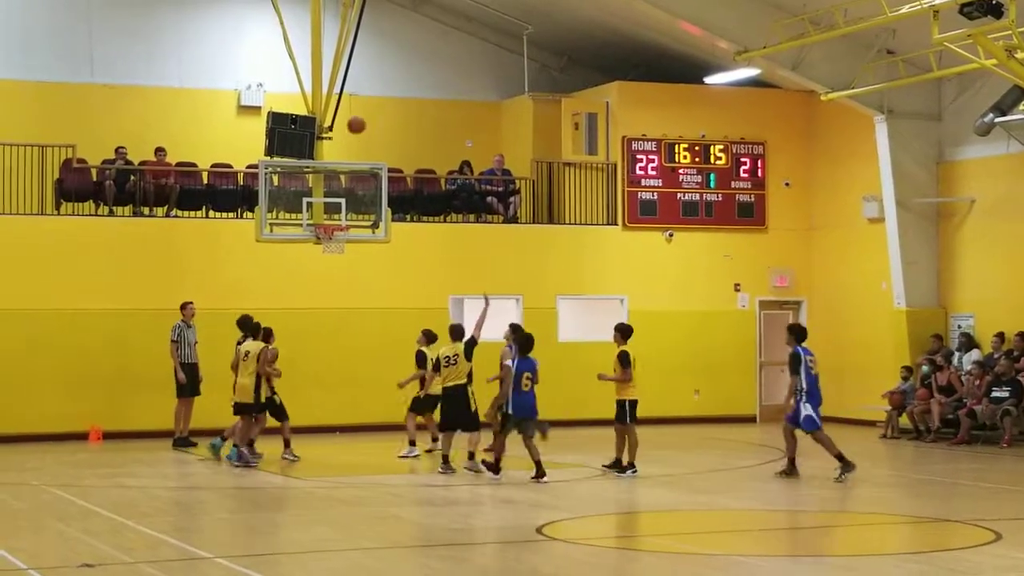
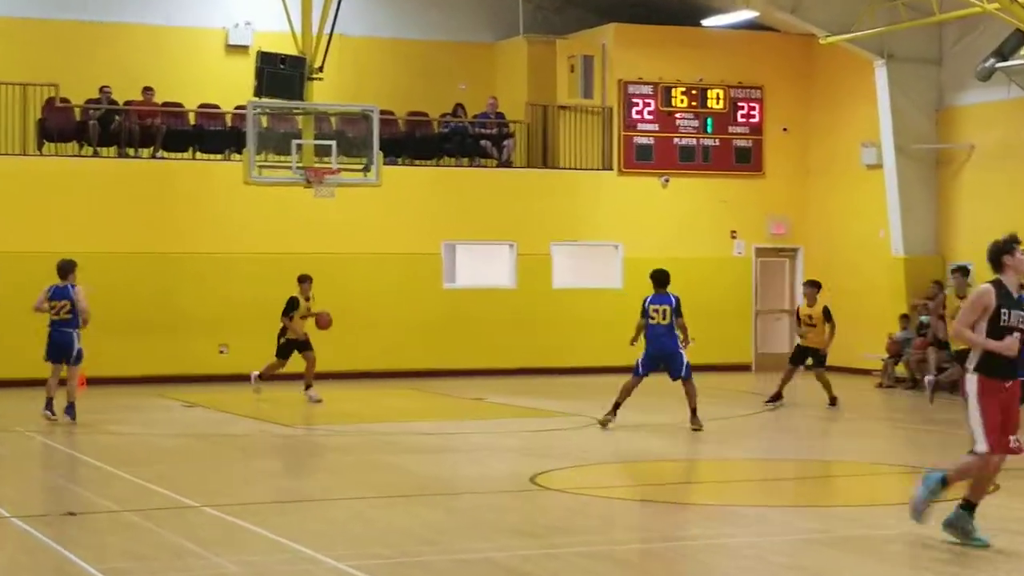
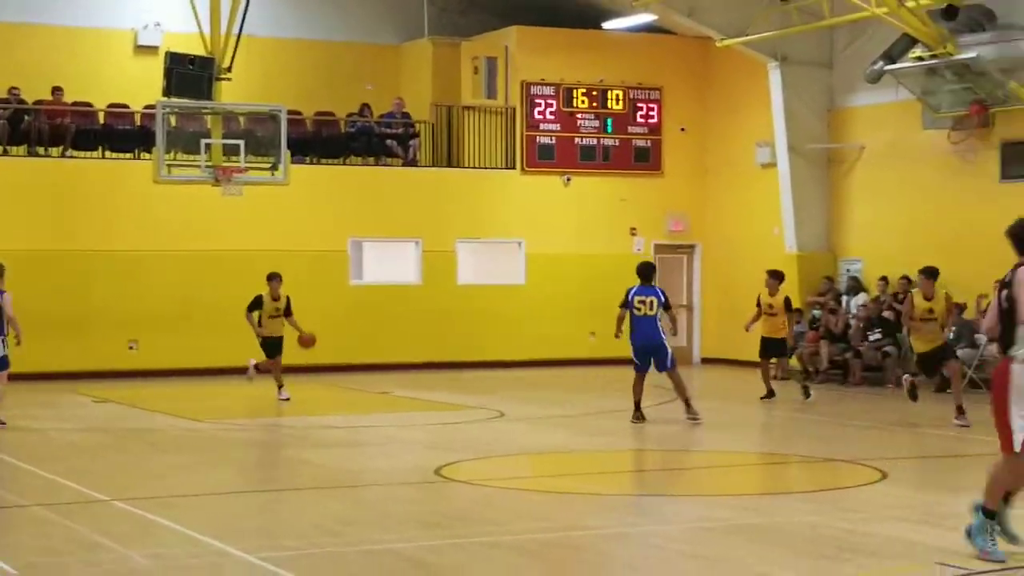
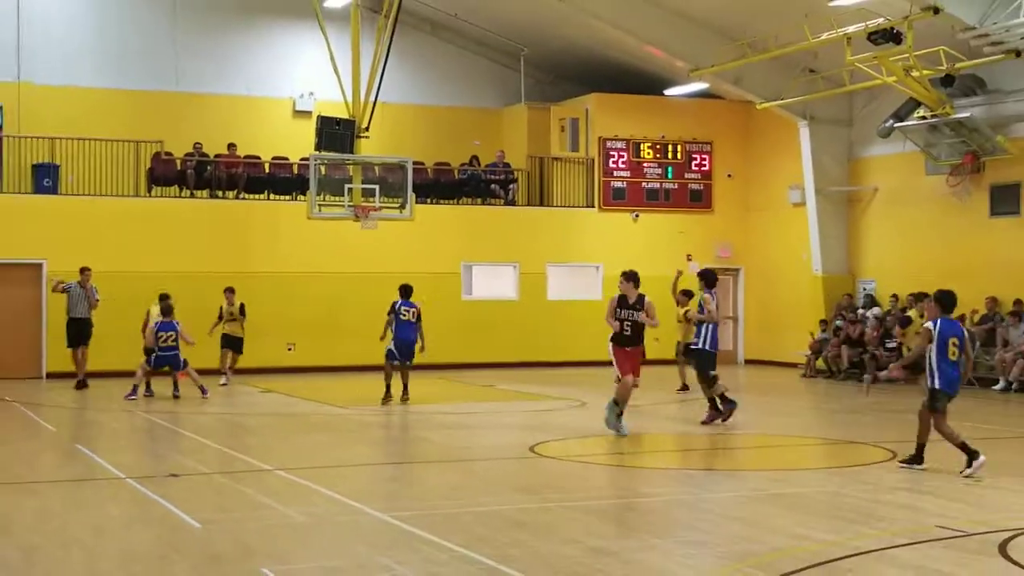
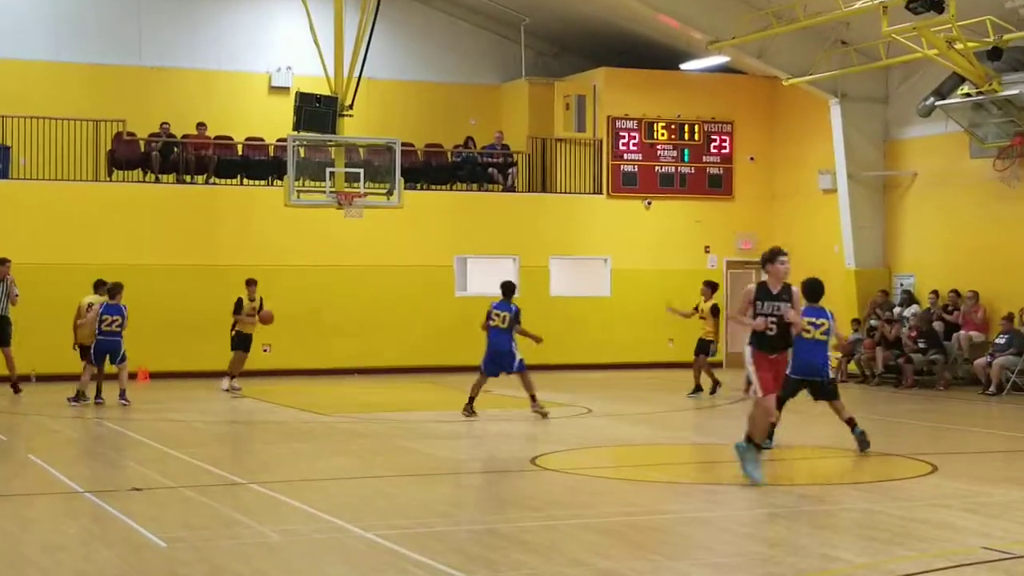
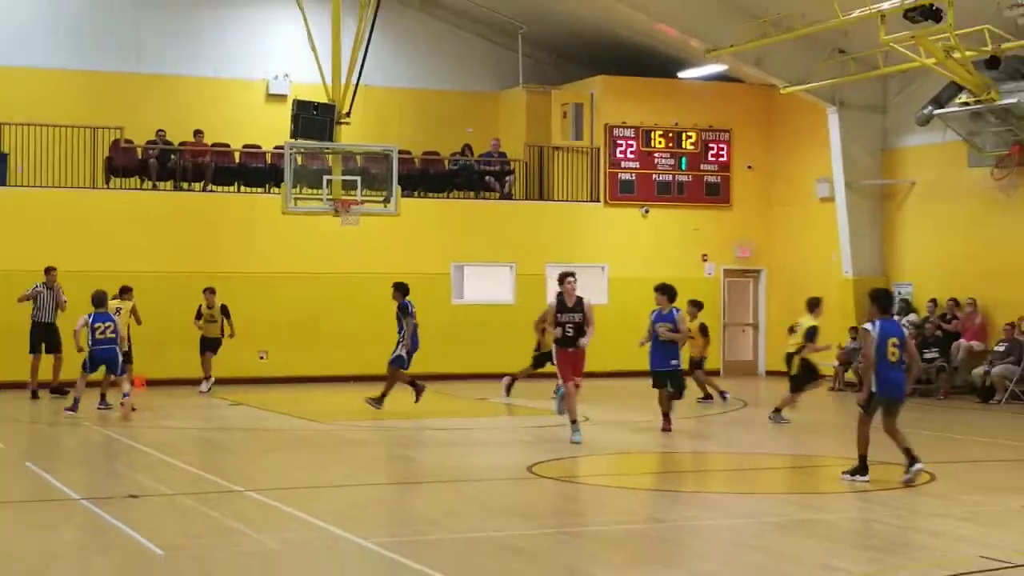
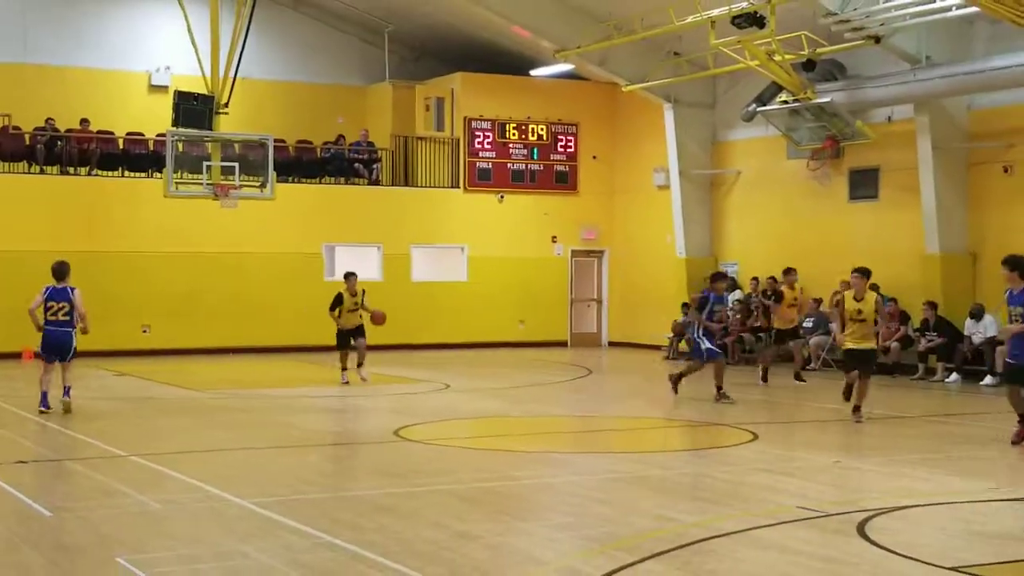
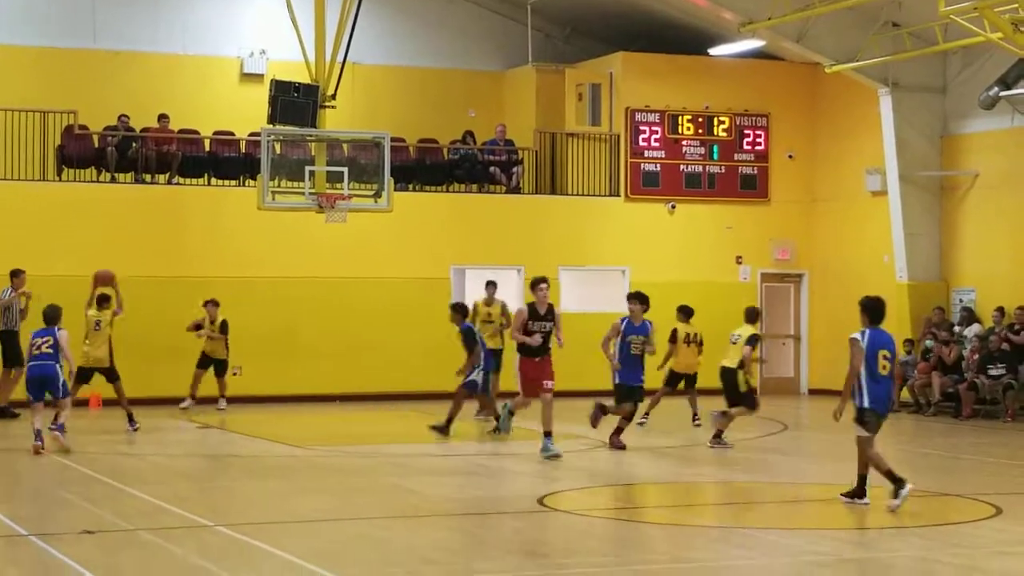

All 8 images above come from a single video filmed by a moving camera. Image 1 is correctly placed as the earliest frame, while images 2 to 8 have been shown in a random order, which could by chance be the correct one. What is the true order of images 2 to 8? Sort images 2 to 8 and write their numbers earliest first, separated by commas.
8, 6, 4, 5, 2, 3, 7
